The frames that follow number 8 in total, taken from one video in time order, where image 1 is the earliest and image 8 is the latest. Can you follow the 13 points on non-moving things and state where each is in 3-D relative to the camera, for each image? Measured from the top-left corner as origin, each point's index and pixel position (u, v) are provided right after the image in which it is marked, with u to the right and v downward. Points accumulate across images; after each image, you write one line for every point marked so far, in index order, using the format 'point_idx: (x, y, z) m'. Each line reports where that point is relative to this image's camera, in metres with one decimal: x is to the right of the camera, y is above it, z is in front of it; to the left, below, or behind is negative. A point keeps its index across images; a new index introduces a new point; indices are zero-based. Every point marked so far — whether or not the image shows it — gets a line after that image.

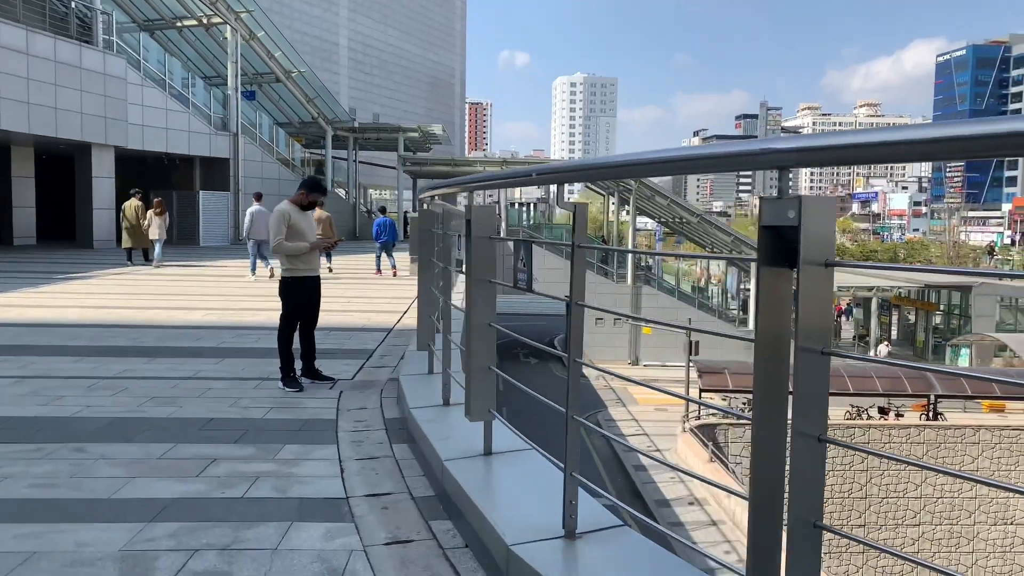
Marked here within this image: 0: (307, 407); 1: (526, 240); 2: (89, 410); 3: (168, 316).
0: (-1.3, -0.7, +5.0) m
1: (0.0, +0.2, +2.9) m
2: (-2.5, -0.7, +4.8) m
3: (-3.8, -0.3, +9.0) m
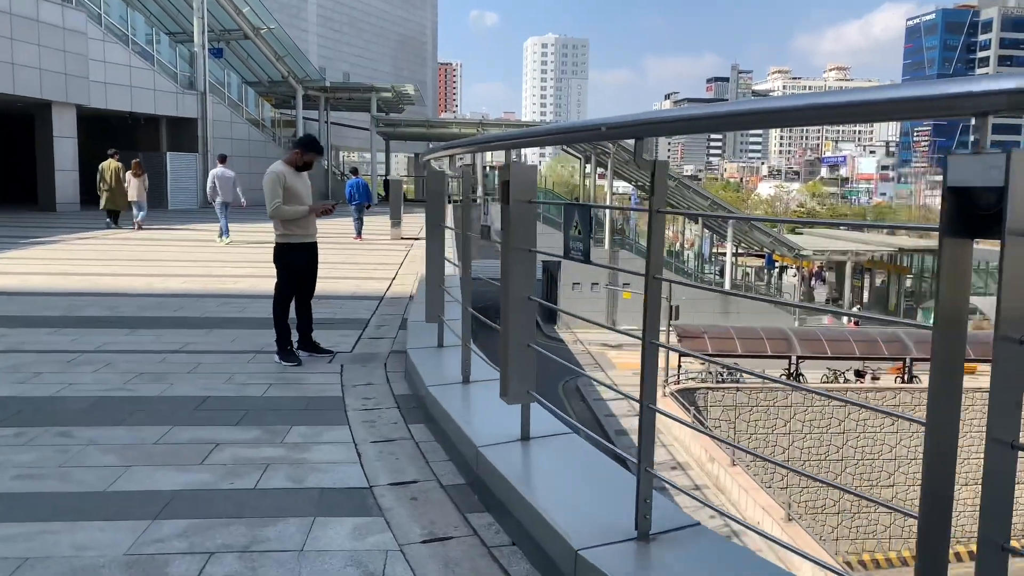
0: (-1.2, -0.5, +4.7) m
1: (+0.2, +0.3, +2.6) m
2: (-2.4, -0.5, +4.5) m
3: (-3.9, 0.0, +8.6) m
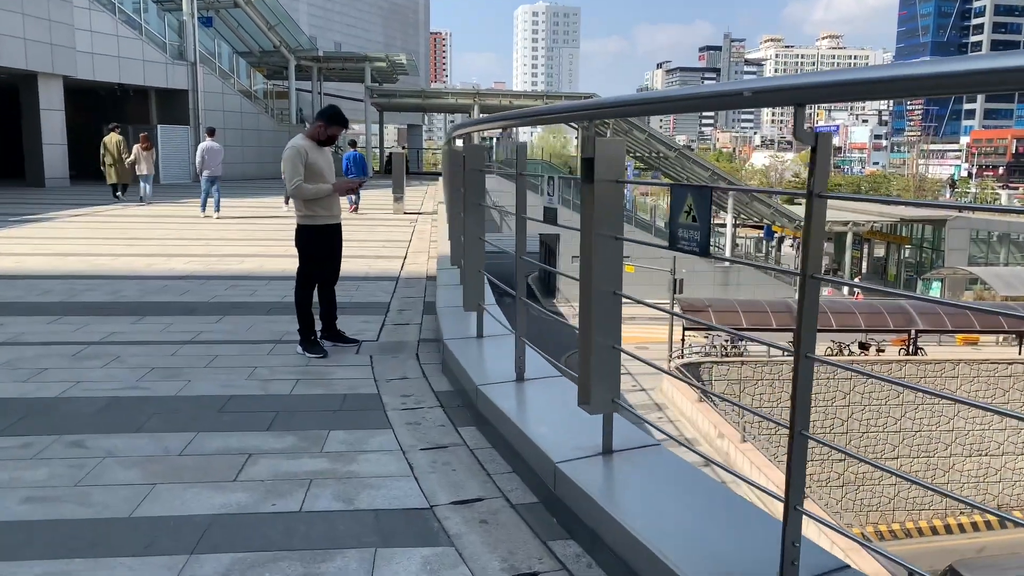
0: (-0.9, -0.5, +4.3) m
1: (+0.5, +0.3, +2.2) m
2: (-2.1, -0.5, +4.1) m
3: (-3.6, +0.2, +8.1) m
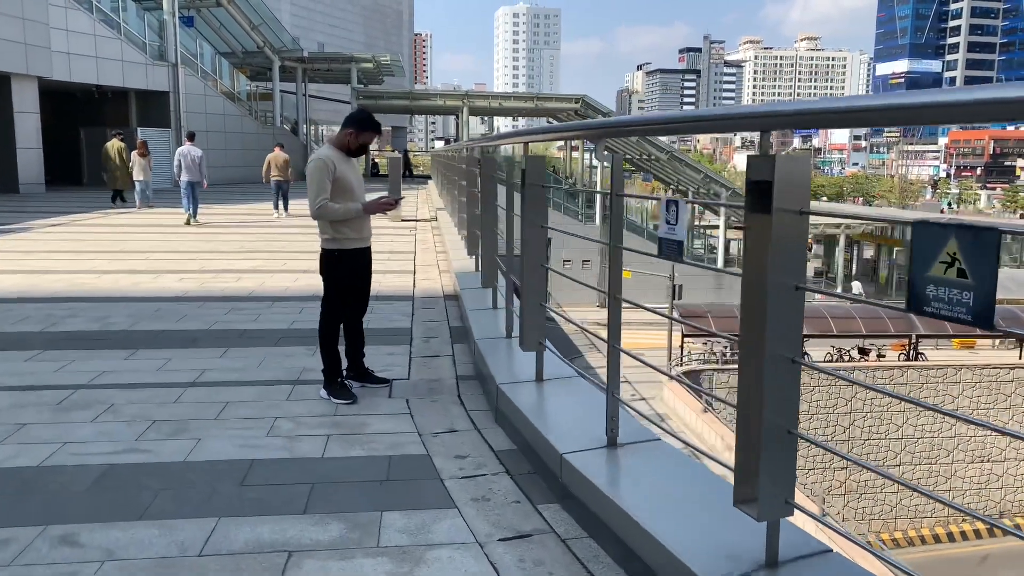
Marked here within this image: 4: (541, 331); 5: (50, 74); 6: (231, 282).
0: (-0.6, -0.6, +3.6) m
1: (+0.8, +0.1, +1.6) m
2: (-1.8, -0.7, +3.4) m
3: (-3.4, 0.0, +7.4) m
4: (+0.1, -0.2, +3.9) m
5: (-11.1, +5.2, +19.7) m
6: (-2.6, +0.1, +7.6) m
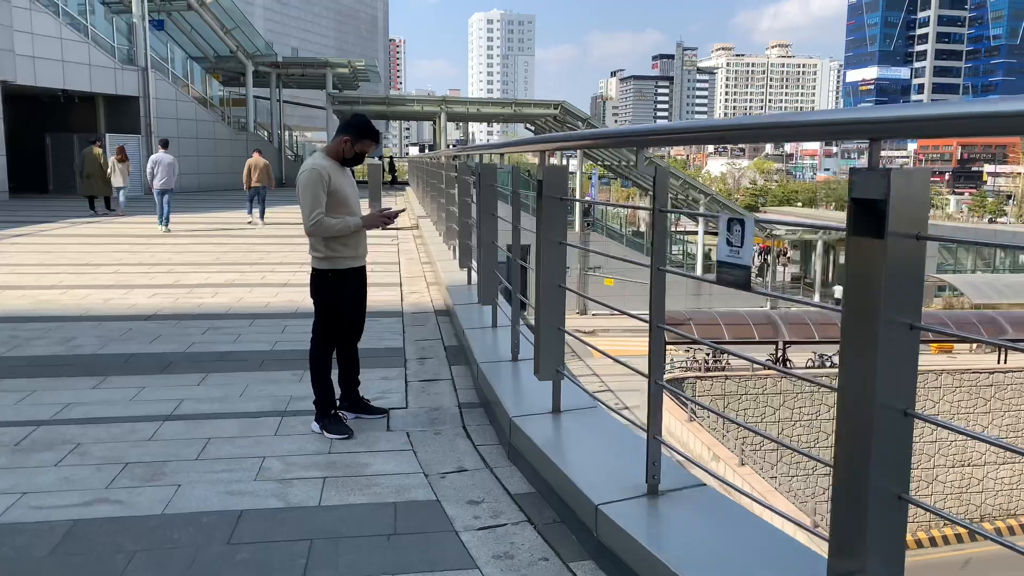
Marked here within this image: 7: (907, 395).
0: (-0.5, -0.7, +3.2) m
1: (+1.0, 0.0, +1.3) m
2: (-1.8, -0.8, +3.0) m
3: (-3.5, -0.1, +6.9) m
4: (+0.2, -0.3, +3.5) m
5: (-11.6, +4.9, +19.0) m
6: (-2.7, -0.1, +7.2) m
7: (+0.8, -0.2, +1.6) m
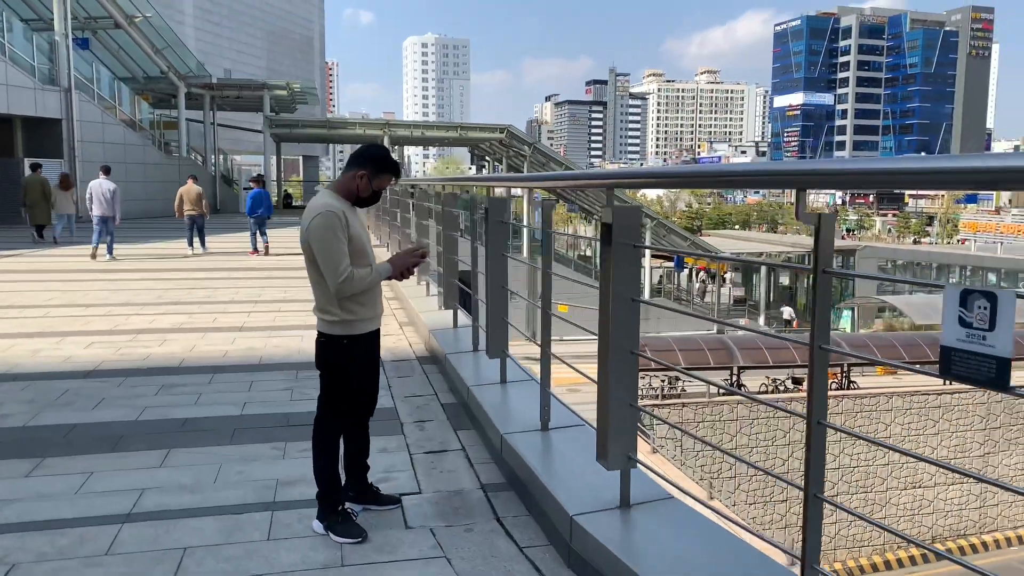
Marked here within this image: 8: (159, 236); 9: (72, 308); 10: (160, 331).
0: (-0.3, -1.0, +2.5) m
1: (+1.3, -0.1, +0.7) m
2: (-1.5, -1.0, +2.2) m
3: (-3.6, -0.5, +6.0) m
4: (+0.4, -0.5, +2.9) m
5: (-12.6, +4.1, +17.6) m
6: (-2.8, -0.5, +6.3) m
7: (+1.1, -0.4, +1.1) m
8: (-7.6, +1.1, +17.7) m
9: (-4.3, -0.2, +8.1) m
10: (-3.0, -0.4, +7.0) m
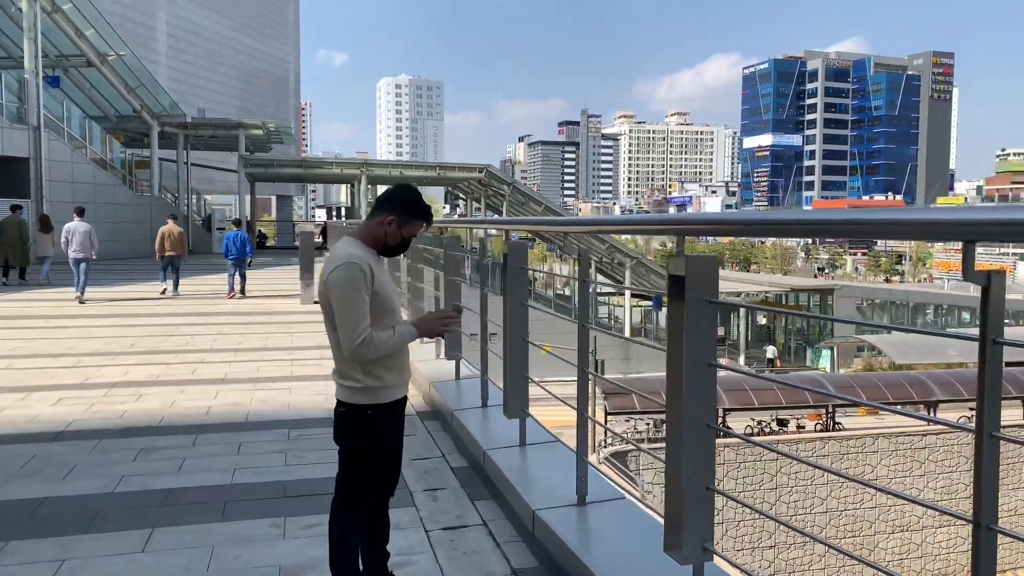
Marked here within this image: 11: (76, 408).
0: (-0.1, -1.1, +2.1) m
1: (+1.5, -0.2, +0.4) m
2: (-1.3, -1.2, +1.7) m
3: (-3.5, -0.8, +5.5) m
4: (+0.5, -0.7, +2.5) m
5: (-13.0, +3.1, +16.9) m
6: (-2.7, -0.8, +5.8) m
7: (+1.3, -0.5, +0.7) m
8: (-7.9, +0.2, +17.1) m
9: (-4.3, -0.6, +7.6) m
10: (-2.9, -0.8, +6.5) m
11: (-3.0, -0.8, +5.7) m
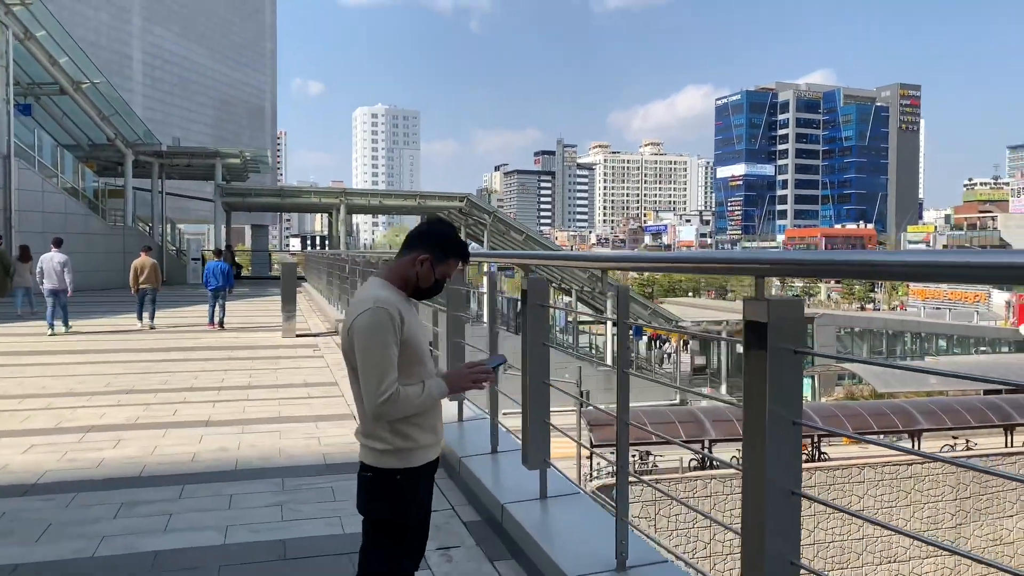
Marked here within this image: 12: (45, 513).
0: (0.0, -1.3, +1.8) m
1: (+1.7, -0.2, +0.1) m
2: (-1.1, -1.3, +1.3) m
3: (-3.4, -1.1, +5.1) m
4: (+0.7, -0.8, +2.2) m
5: (-13.3, +2.5, +16.4) m
6: (-2.7, -1.1, +5.4) m
7: (+1.5, -0.5, +0.5) m
8: (-8.2, -0.4, +16.5) m
9: (-4.3, -1.0, +7.1) m
10: (-2.9, -1.0, +6.1) m
11: (-2.9, -1.1, +5.3) m
12: (-2.3, -1.1, +4.1) m
